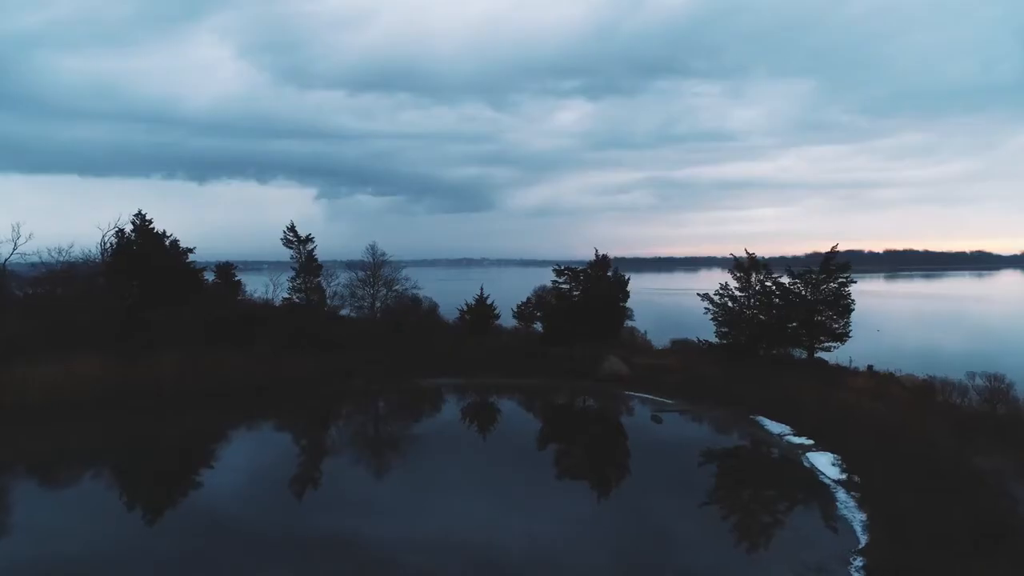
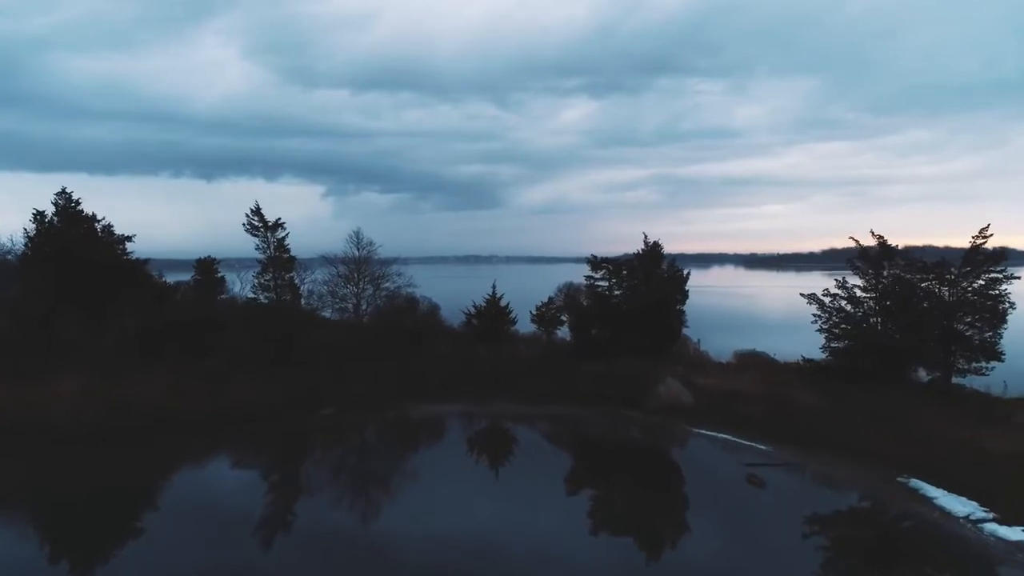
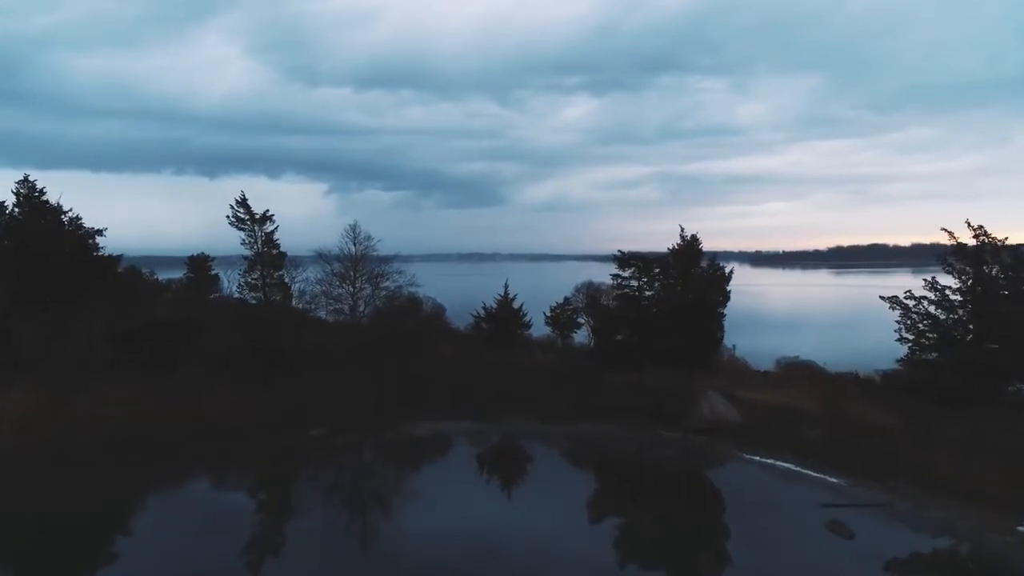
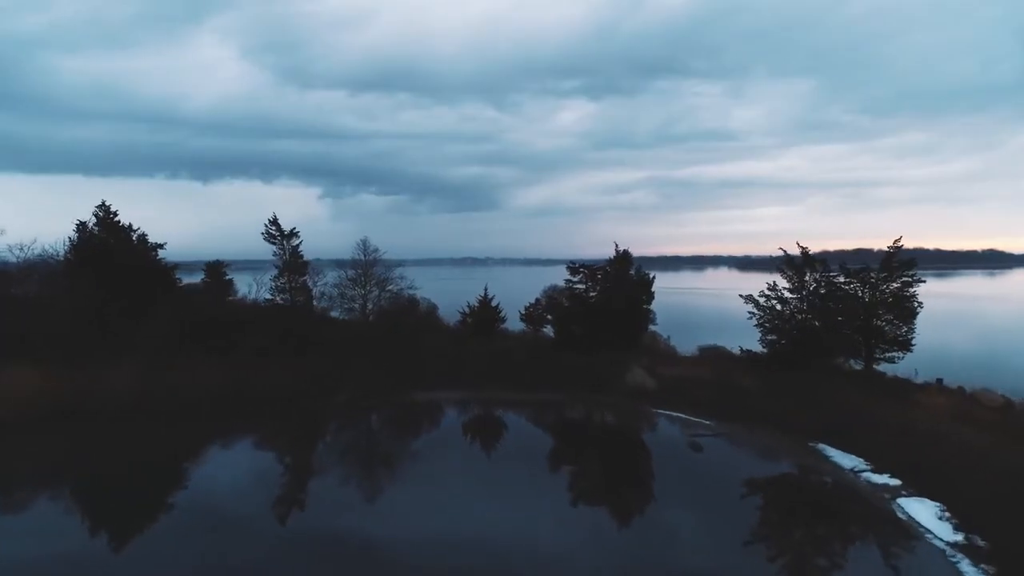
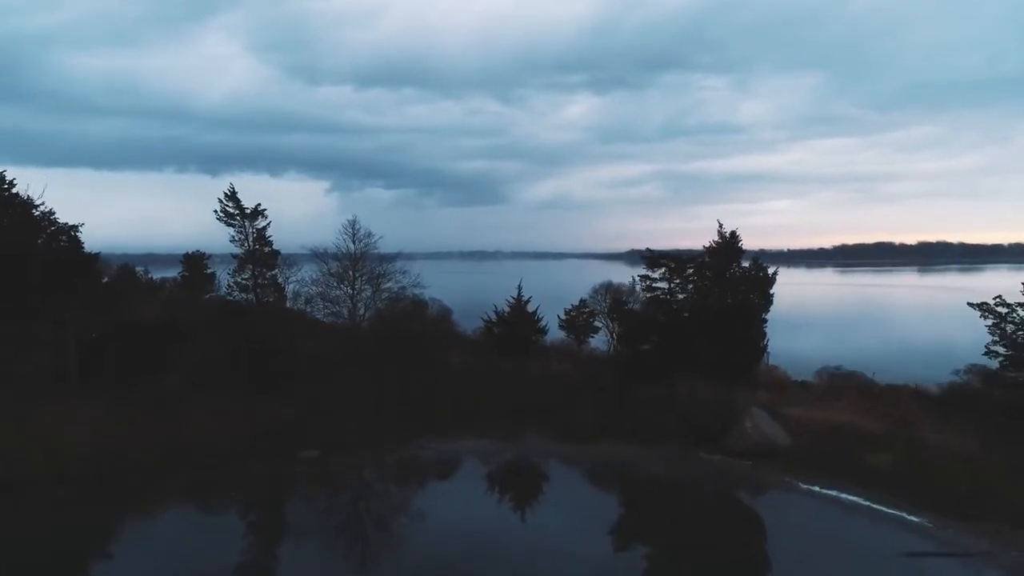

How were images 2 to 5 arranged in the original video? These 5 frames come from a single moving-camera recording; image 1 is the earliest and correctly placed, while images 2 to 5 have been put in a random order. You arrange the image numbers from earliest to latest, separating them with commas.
4, 2, 3, 5
